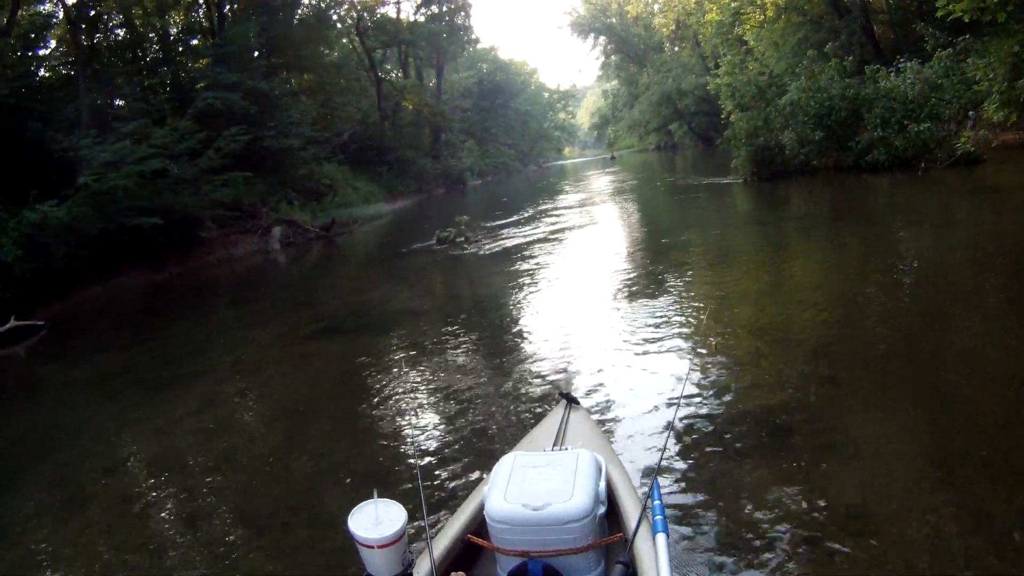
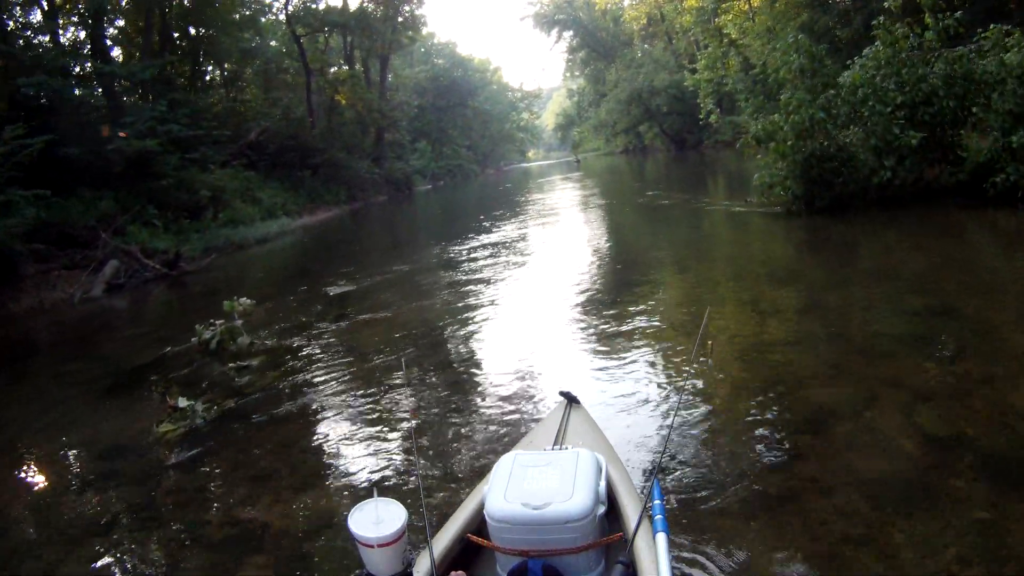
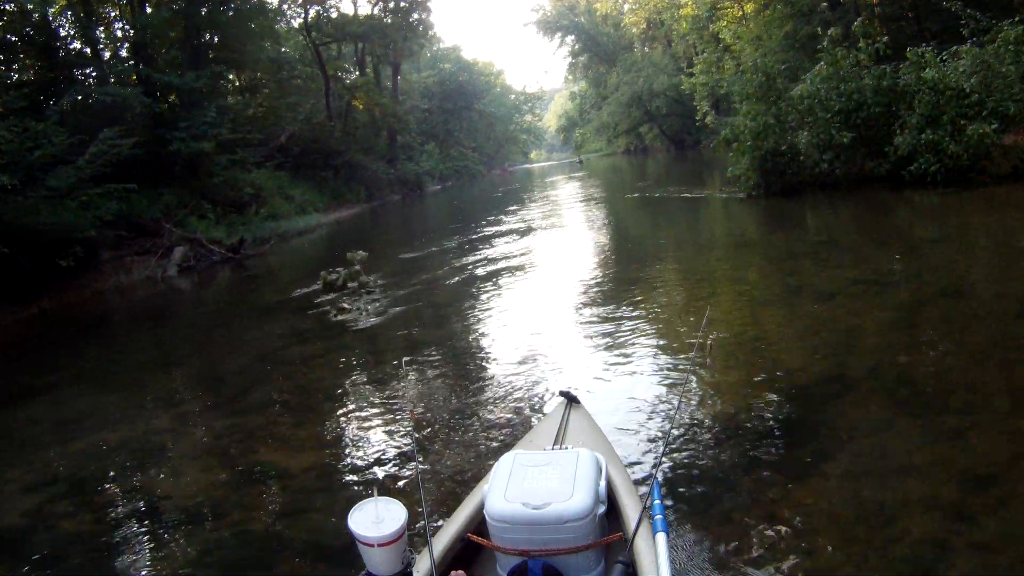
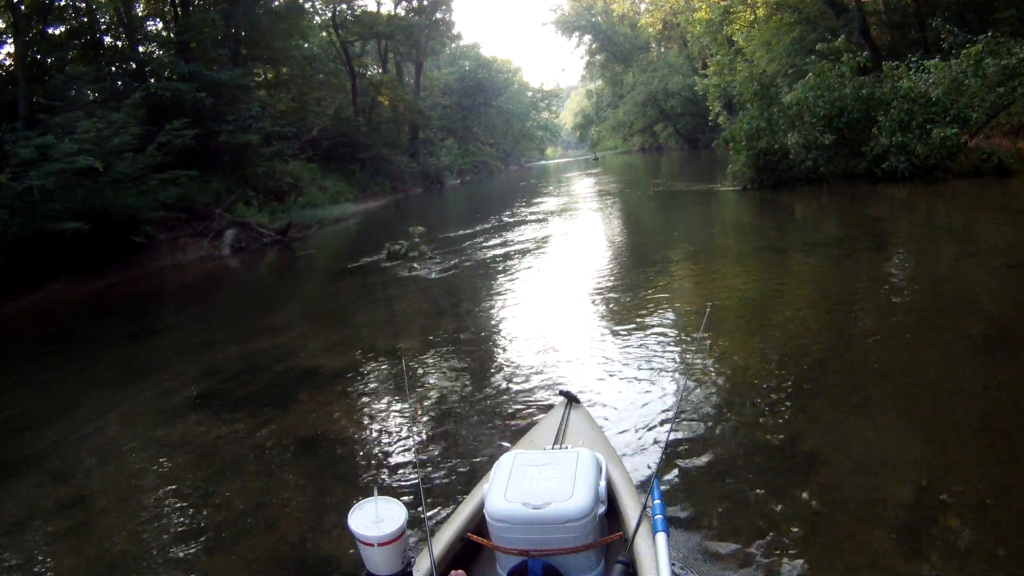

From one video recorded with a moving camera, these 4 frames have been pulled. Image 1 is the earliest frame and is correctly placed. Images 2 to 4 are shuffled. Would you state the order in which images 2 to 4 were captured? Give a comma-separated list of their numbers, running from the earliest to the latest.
4, 3, 2
